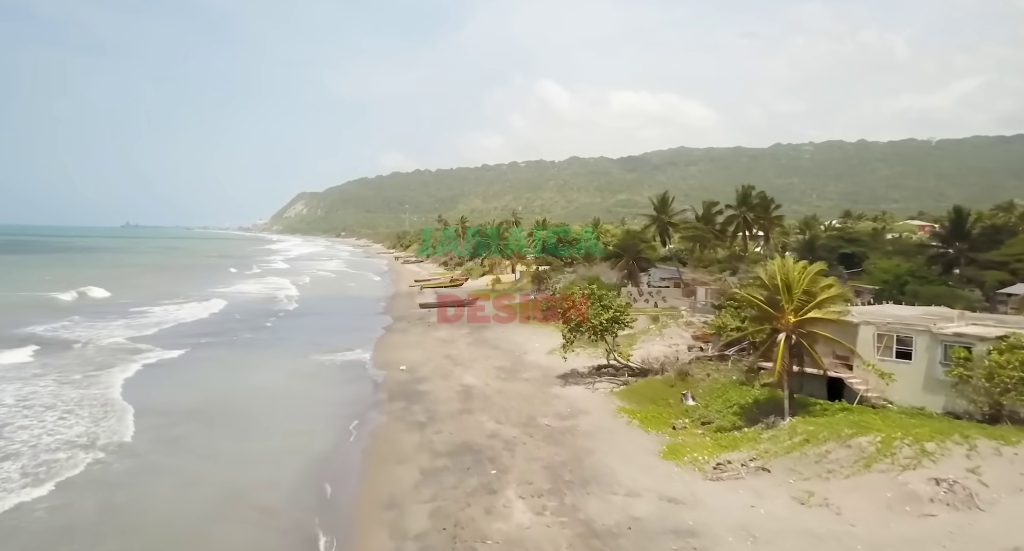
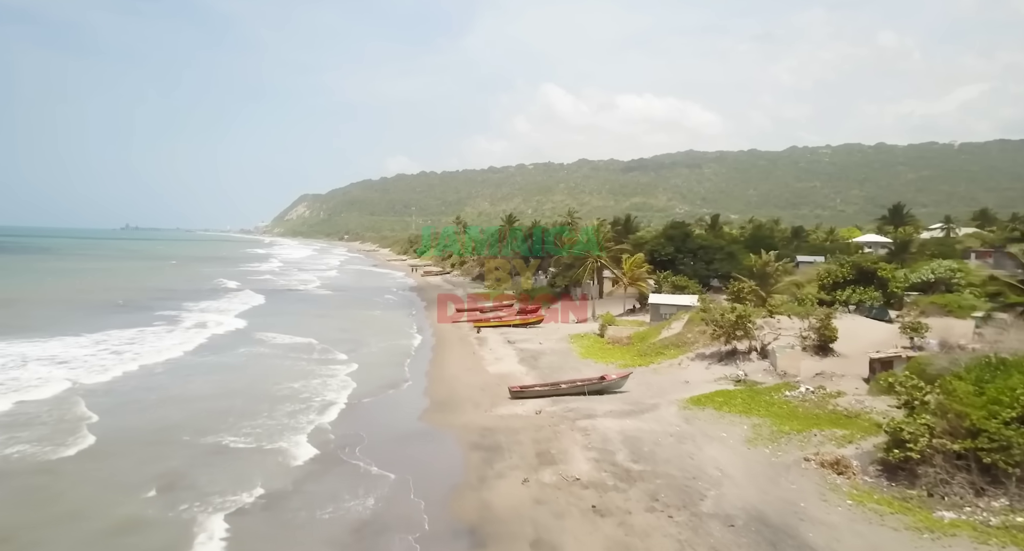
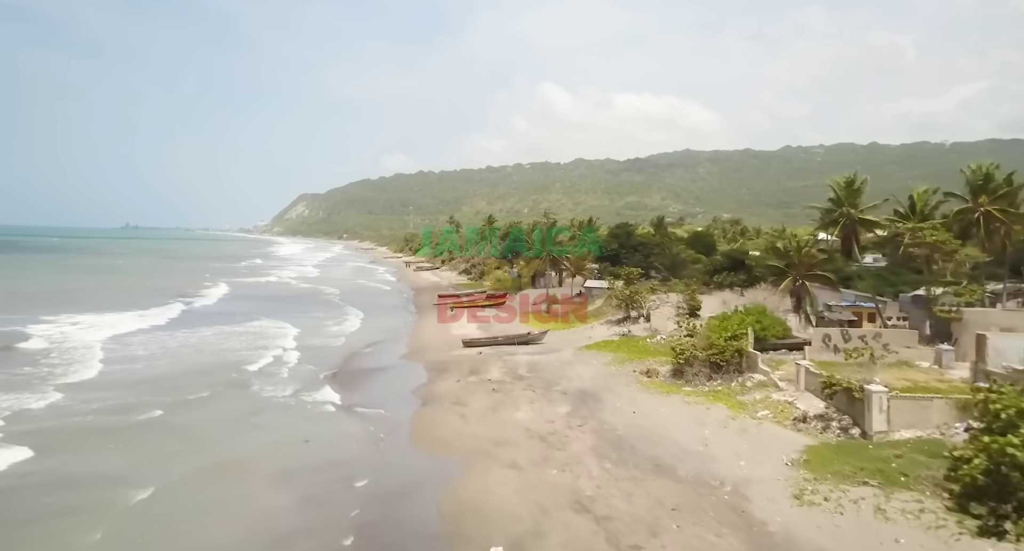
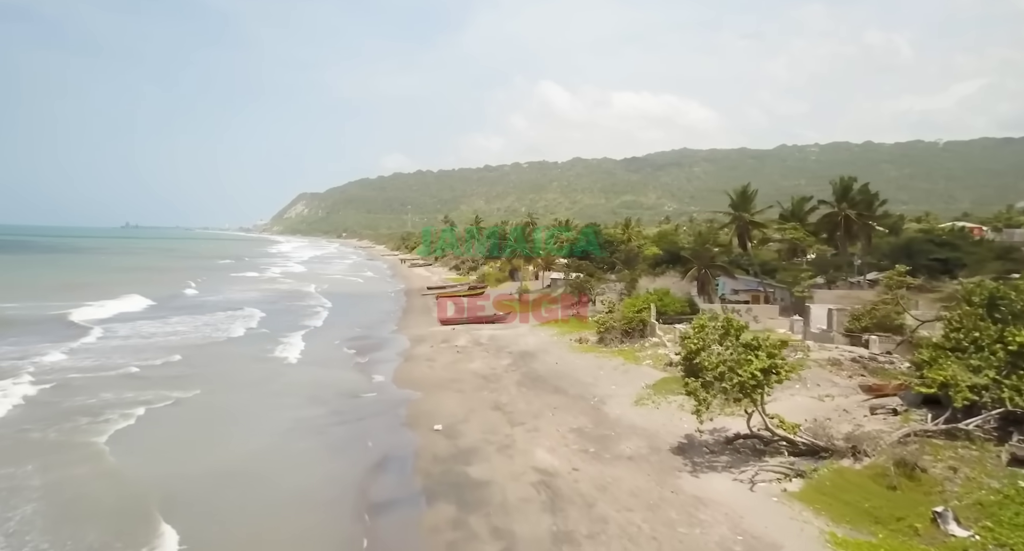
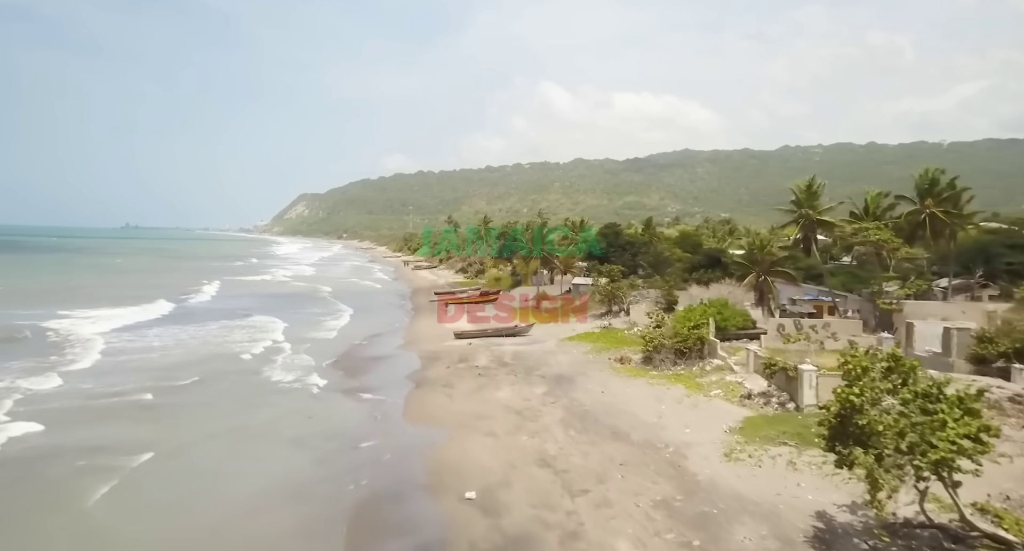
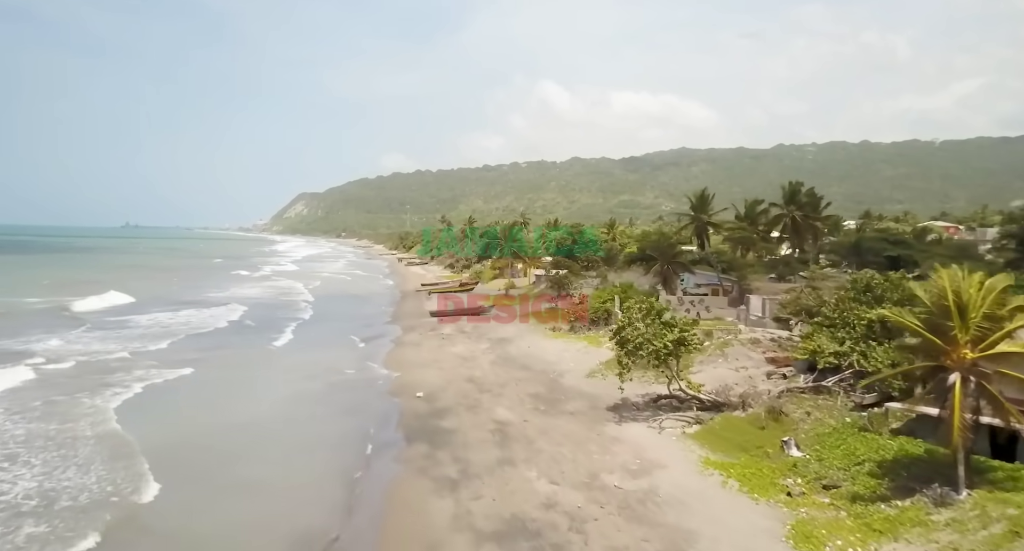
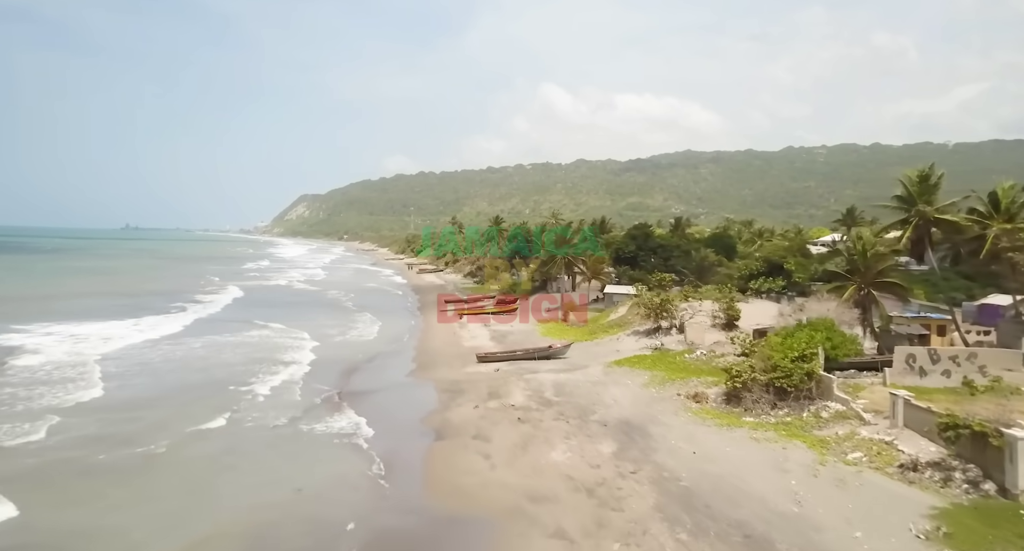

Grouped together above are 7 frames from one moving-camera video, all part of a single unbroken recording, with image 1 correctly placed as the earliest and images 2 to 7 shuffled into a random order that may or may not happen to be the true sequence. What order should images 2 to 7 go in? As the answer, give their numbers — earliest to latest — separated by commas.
6, 4, 5, 3, 7, 2
